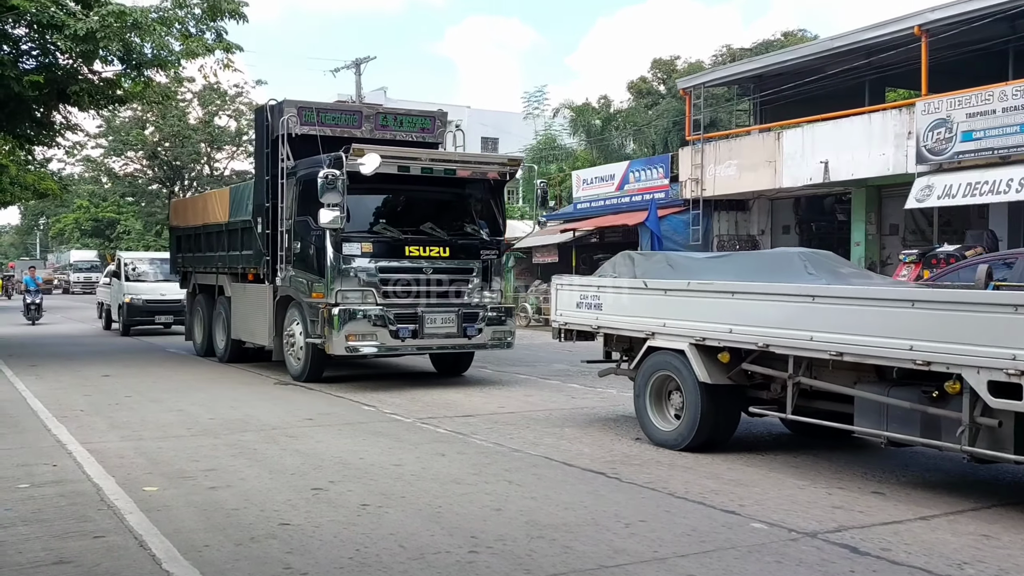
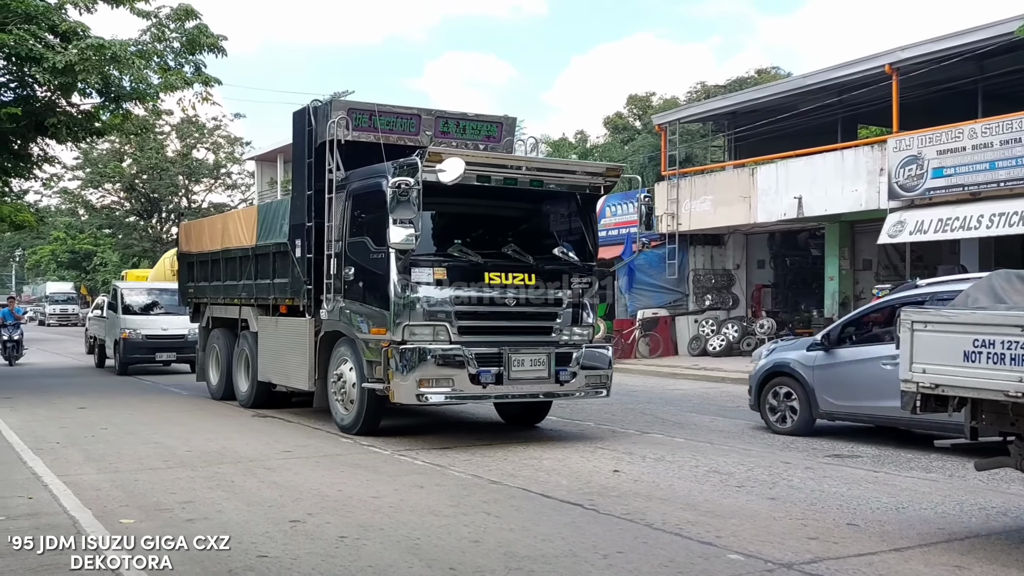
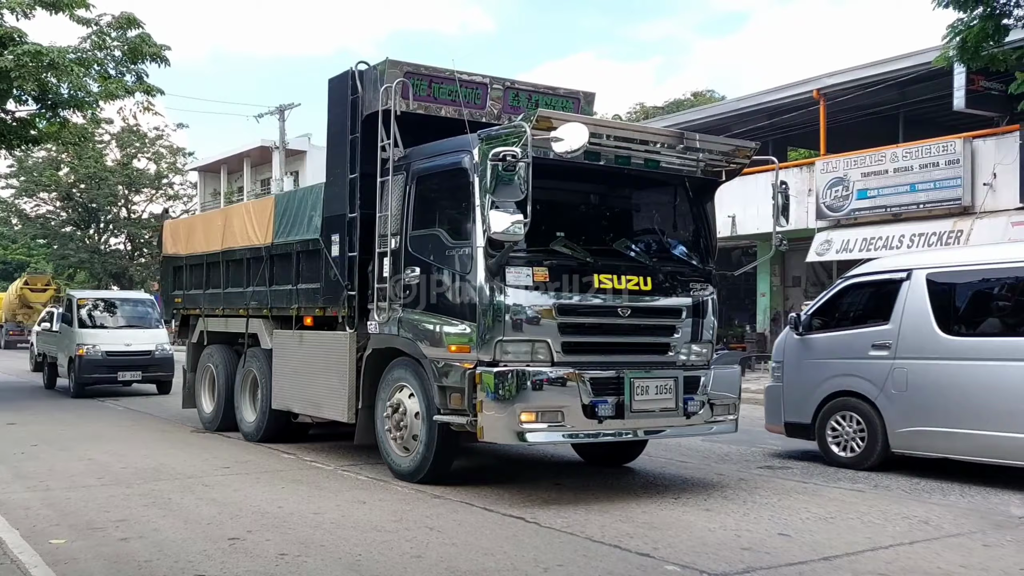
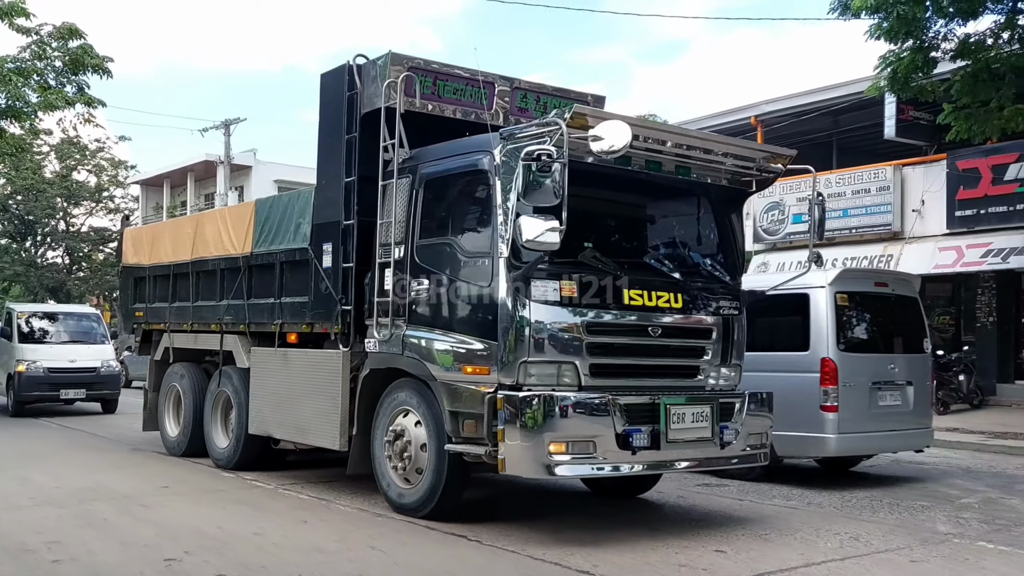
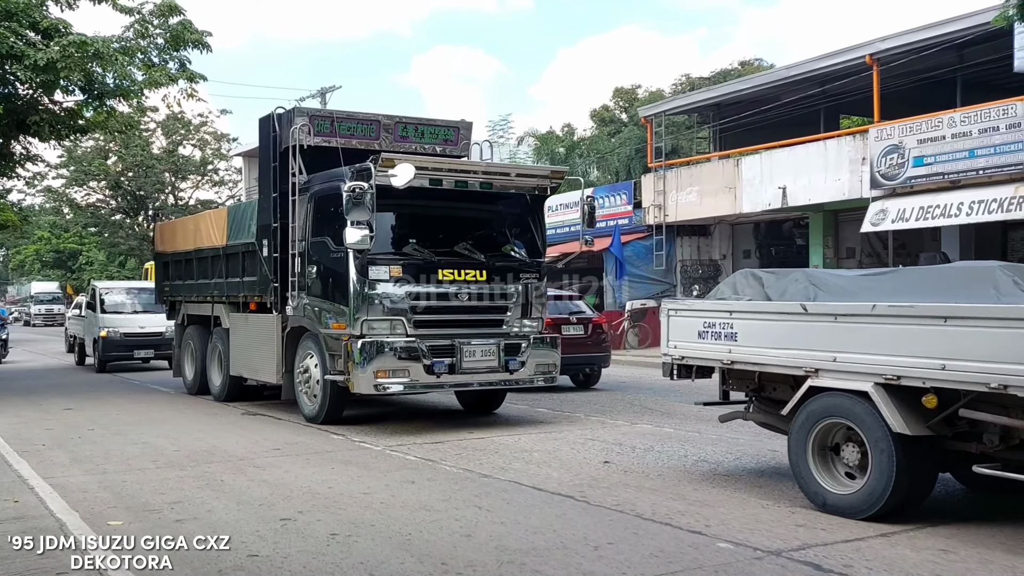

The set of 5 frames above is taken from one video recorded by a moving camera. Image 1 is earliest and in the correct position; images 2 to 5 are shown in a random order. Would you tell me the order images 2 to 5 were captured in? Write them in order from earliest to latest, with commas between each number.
5, 2, 3, 4
